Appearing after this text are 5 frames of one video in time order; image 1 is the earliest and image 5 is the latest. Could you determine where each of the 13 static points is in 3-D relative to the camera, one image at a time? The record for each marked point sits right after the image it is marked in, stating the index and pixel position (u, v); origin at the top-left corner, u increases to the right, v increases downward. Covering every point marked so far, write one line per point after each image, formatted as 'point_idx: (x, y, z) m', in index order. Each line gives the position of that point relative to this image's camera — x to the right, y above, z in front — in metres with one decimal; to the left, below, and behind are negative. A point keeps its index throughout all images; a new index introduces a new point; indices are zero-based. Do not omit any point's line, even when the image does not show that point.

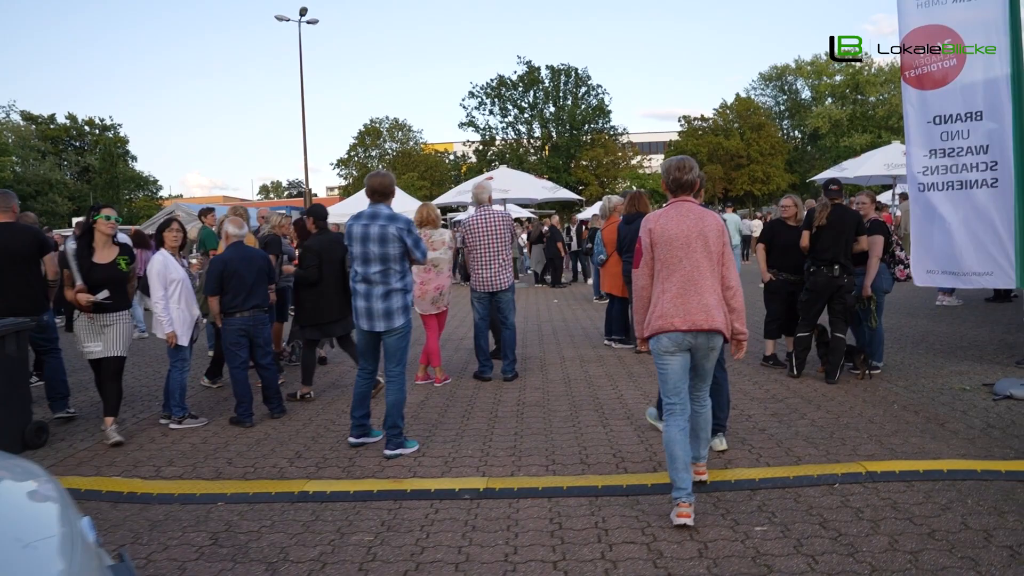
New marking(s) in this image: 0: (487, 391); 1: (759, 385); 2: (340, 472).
0: (-0.2, -0.8, +7.1) m
1: (+1.7, -0.7, +6.6) m
2: (-1.0, -1.1, +5.4) m
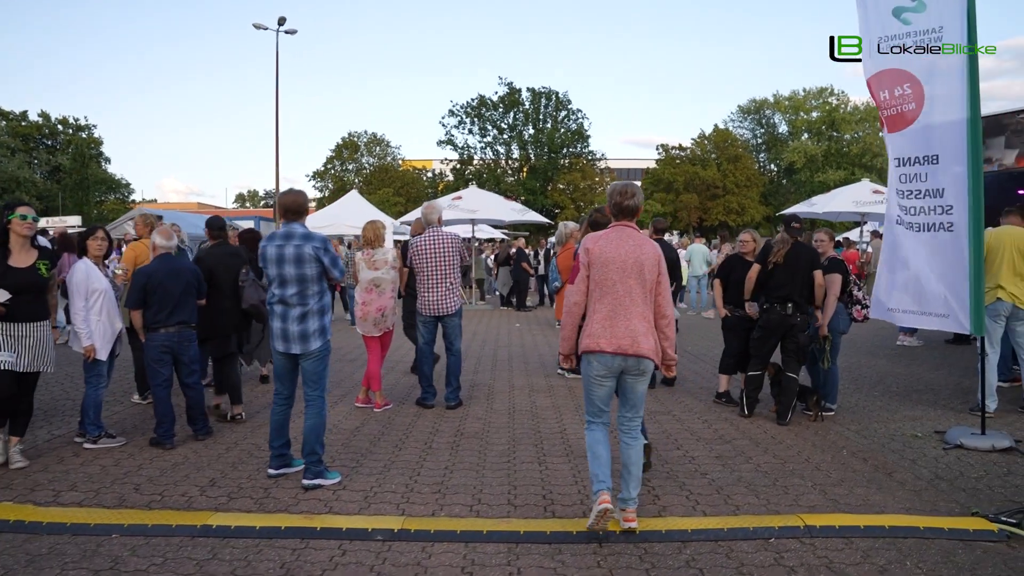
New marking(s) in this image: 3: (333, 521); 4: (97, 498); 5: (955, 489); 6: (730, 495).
0: (-0.6, -1.0, +6.8) m
1: (+1.3, -0.9, +6.3) m
2: (-1.4, -1.2, +5.0) m
3: (-0.9, -1.2, +4.6) m
4: (-2.3, -1.2, +5.2) m
5: (+2.3, -1.0, +4.8) m
6: (+1.1, -1.1, +4.7) m
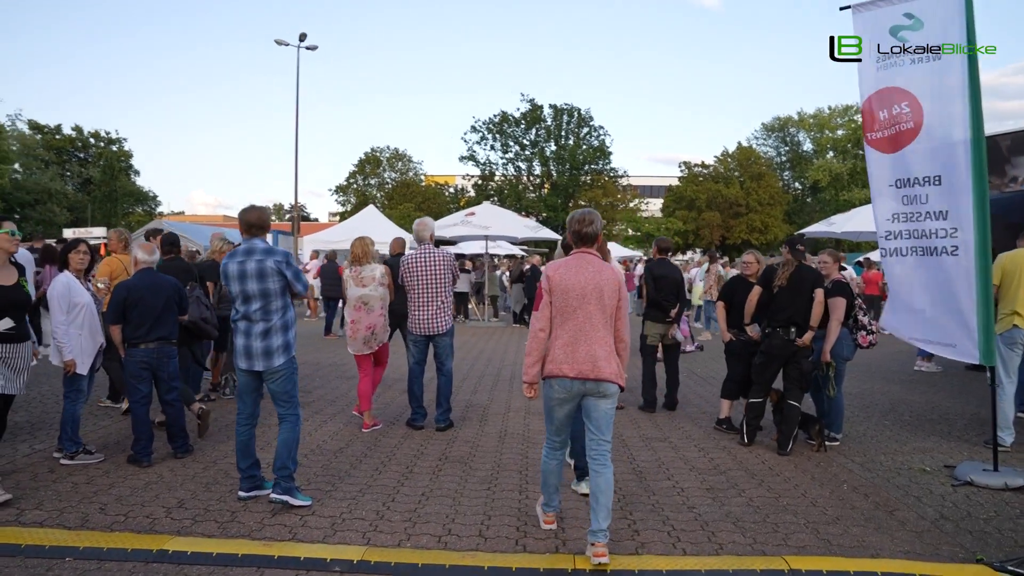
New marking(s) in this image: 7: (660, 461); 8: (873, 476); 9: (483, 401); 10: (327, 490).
0: (-0.7, -1.1, +6.6) m
1: (+1.2, -1.1, +6.0) m
2: (-1.5, -1.3, +4.8) m
3: (-1.0, -1.2, +4.4) m
4: (-2.4, -1.2, +5.0) m
5: (+2.2, -1.2, +4.5) m
6: (+1.0, -1.2, +4.4) m
7: (+0.9, -1.1, +5.8) m
8: (+2.1, -1.1, +5.4) m
9: (-0.3, -1.0, +8.2) m
10: (-1.1, -1.2, +5.4) m
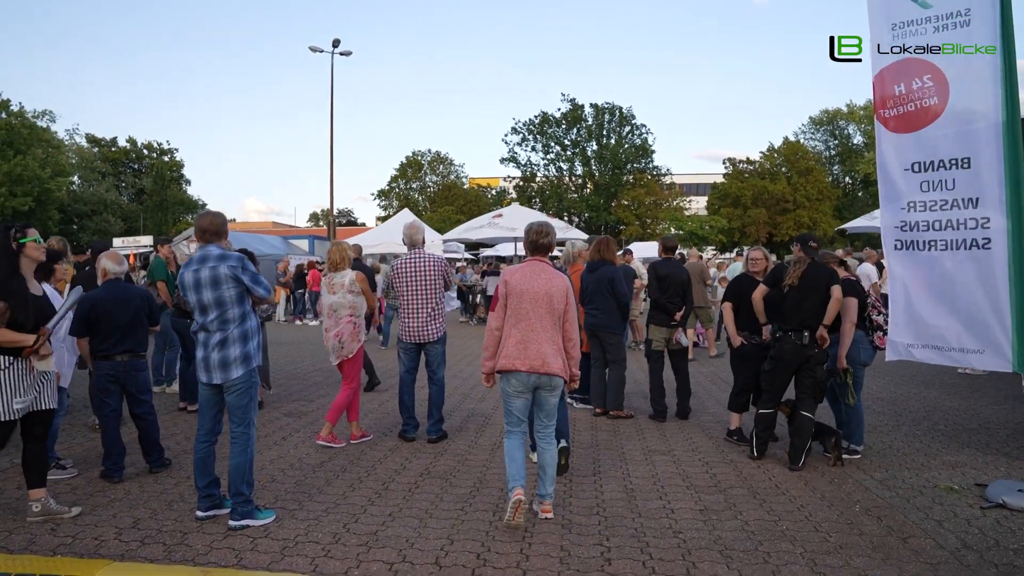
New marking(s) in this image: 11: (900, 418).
0: (-0.7, -1.1, +6.2) m
1: (+1.2, -1.1, +5.5) m
2: (-1.7, -1.3, +4.5) m
3: (-1.2, -1.3, +4.0) m
4: (-2.6, -1.3, +4.7) m
5: (+2.0, -1.2, +3.9) m
6: (+0.8, -1.2, +3.9) m
7: (+0.8, -1.1, +5.3) m
8: (+2.0, -1.1, +4.9) m
9: (-0.2, -1.0, +7.8) m
10: (-1.2, -1.2, +5.1) m
11: (+2.8, -0.9, +6.7) m
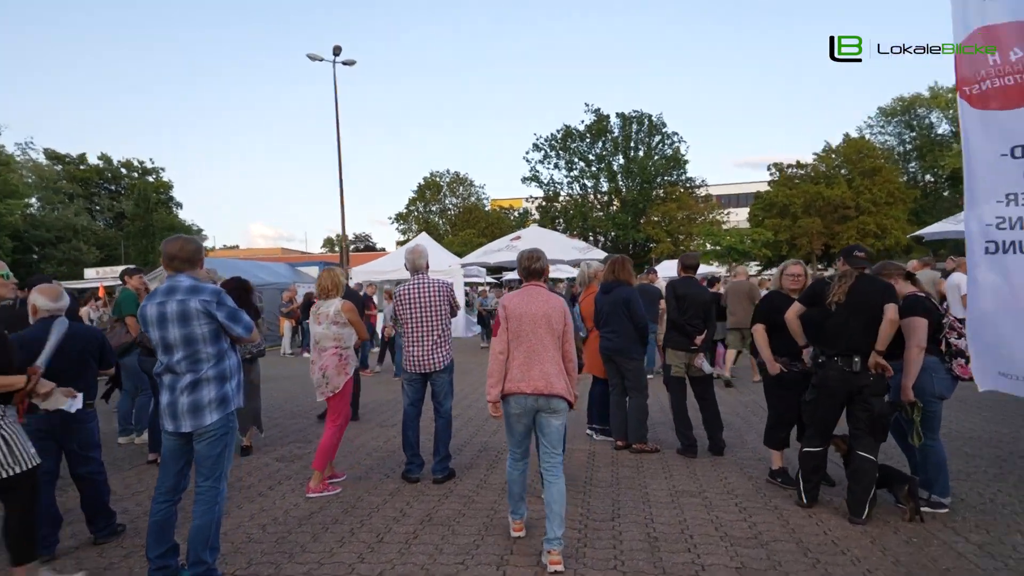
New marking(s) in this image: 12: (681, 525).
0: (-0.7, -1.3, +5.5) m
1: (+1.2, -1.2, +4.7) m
2: (-1.7, -1.4, +3.8) m
3: (-1.2, -1.4, +3.4) m
4: (-2.6, -1.5, +4.1) m
5: (+2.0, -1.2, +3.1) m
6: (+0.8, -1.2, +3.2) m
7: (+0.9, -1.2, +4.6) m
8: (+2.0, -1.1, +4.1) m
9: (-0.1, -1.2, +7.0) m
10: (-1.2, -1.4, +4.4) m
11: (+2.9, -1.0, +5.9) m
12: (+0.8, -1.2, +4.6) m
